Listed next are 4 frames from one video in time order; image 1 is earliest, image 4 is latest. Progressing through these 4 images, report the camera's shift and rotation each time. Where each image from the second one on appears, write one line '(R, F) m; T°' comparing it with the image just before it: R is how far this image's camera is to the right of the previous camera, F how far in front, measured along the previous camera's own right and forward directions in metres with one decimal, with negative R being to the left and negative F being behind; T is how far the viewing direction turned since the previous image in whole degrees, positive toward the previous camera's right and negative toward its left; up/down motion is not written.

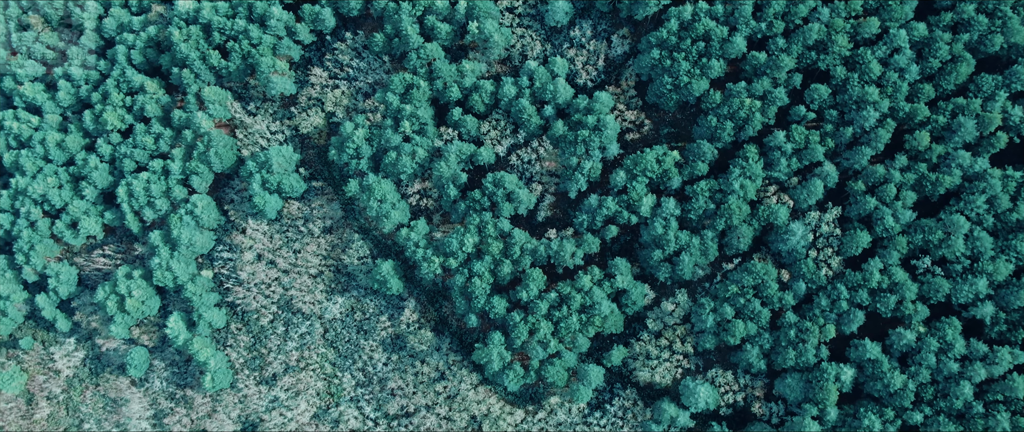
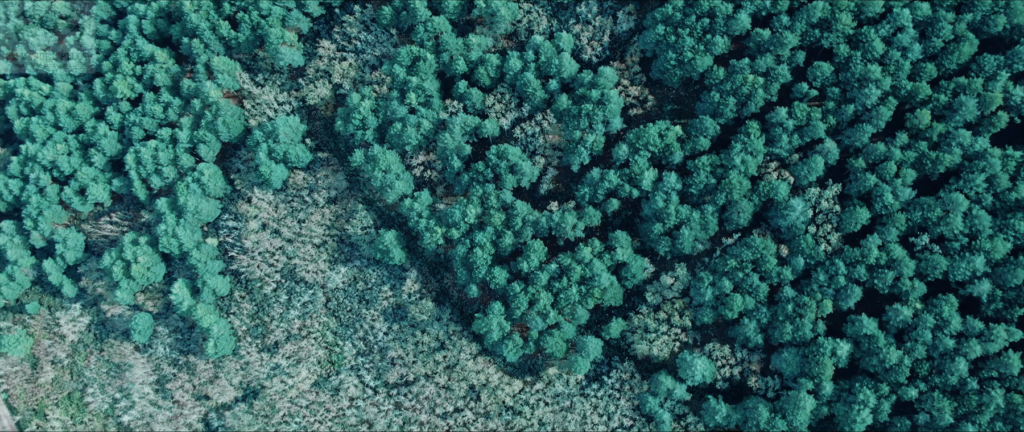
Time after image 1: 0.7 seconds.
(-0.7, -1.8) m; 0°
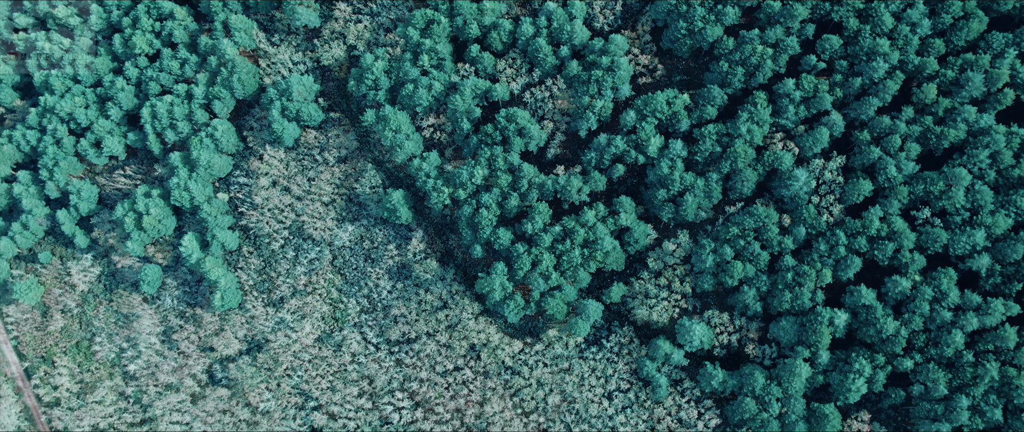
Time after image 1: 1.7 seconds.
(-1.0, -2.6) m; 0°
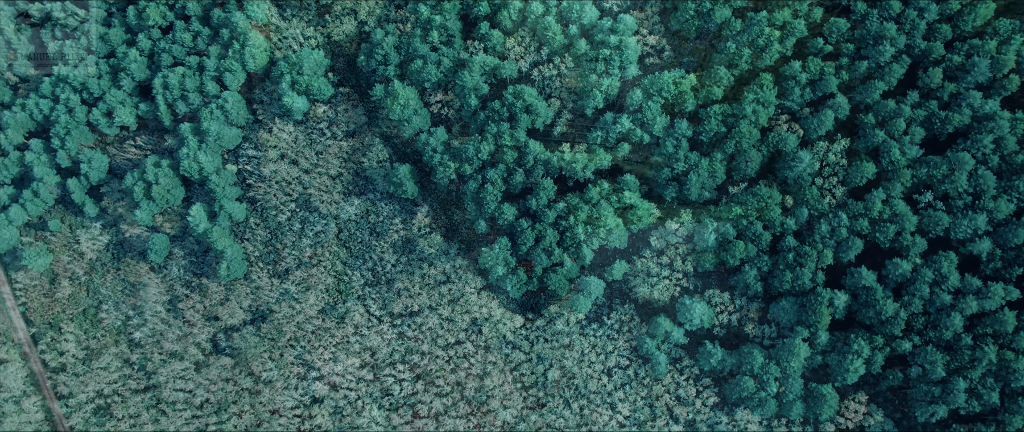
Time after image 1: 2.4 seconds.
(-0.6, -1.8) m; 0°
